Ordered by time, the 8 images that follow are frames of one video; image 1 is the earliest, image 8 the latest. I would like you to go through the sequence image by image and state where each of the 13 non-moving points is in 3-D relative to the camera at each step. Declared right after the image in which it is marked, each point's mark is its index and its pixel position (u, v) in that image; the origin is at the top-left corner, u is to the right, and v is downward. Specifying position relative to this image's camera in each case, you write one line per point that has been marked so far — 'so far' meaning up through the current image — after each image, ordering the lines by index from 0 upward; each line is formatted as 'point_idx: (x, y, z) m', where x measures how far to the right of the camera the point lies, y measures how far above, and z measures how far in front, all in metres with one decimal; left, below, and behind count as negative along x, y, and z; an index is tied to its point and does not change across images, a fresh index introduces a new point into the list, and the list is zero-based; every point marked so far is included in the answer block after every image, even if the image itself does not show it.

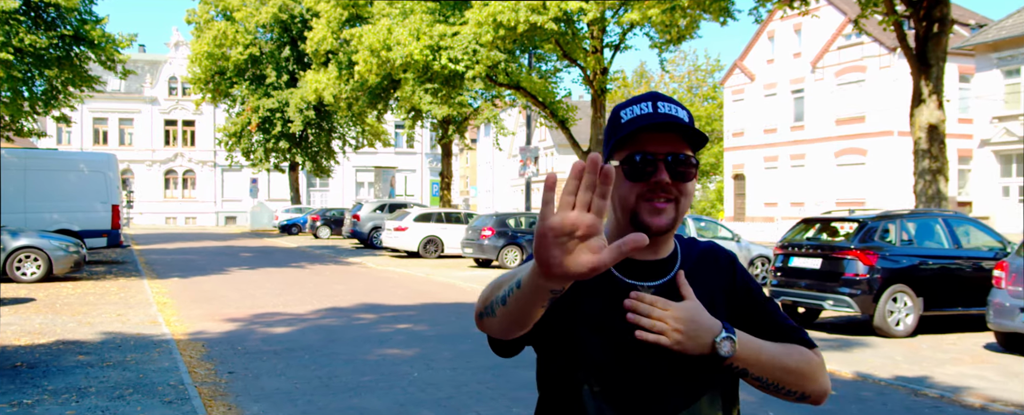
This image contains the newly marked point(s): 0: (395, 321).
0: (-1.6, -1.6, +9.4) m
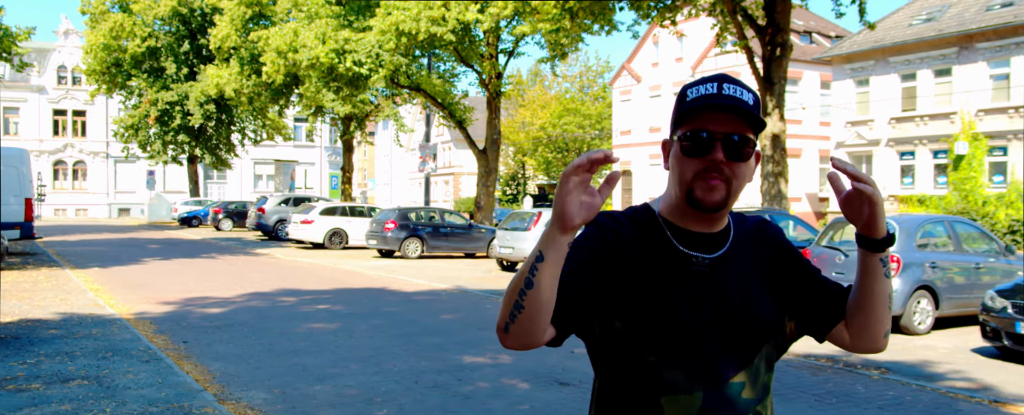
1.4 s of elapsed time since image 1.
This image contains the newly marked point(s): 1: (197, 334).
0: (-3.2, -1.5, +10.8) m
1: (-3.7, -1.5, +7.9) m
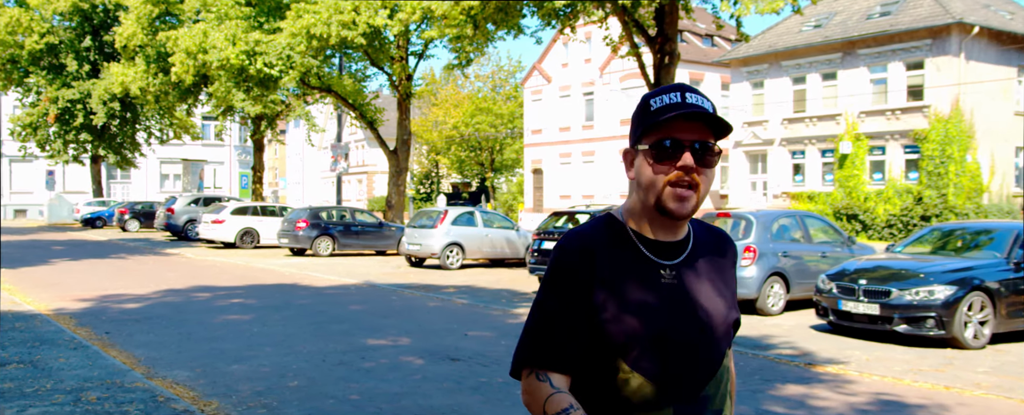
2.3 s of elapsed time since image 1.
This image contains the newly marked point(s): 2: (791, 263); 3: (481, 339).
0: (-4.9, -1.6, +11.5) m
1: (-5.1, -1.5, +8.6) m
2: (+5.5, -1.1, +13.3) m
3: (-0.4, -1.8, +9.3) m
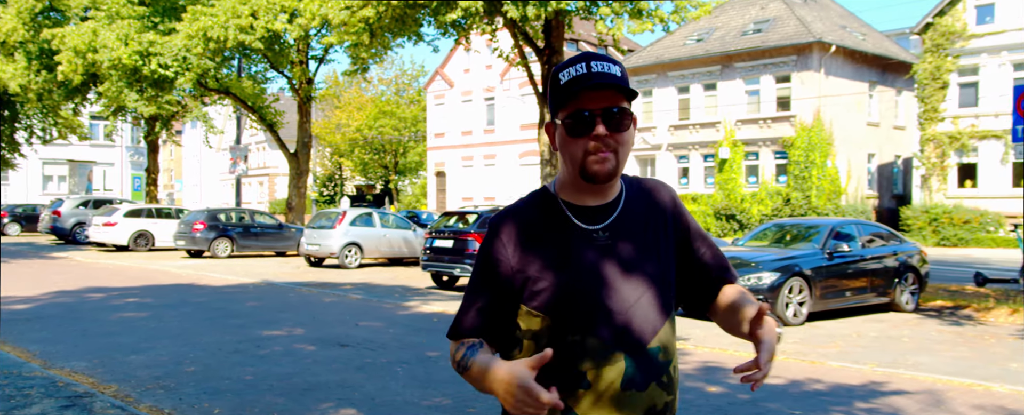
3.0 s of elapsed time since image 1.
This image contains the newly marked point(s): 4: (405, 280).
0: (-6.9, -1.6, +11.9) m
1: (-6.7, -1.6, +8.9) m
2: (+3.2, -1.1, +15.1) m
3: (-2.2, -1.9, +10.3) m
4: (-2.6, -1.8, +16.0) m
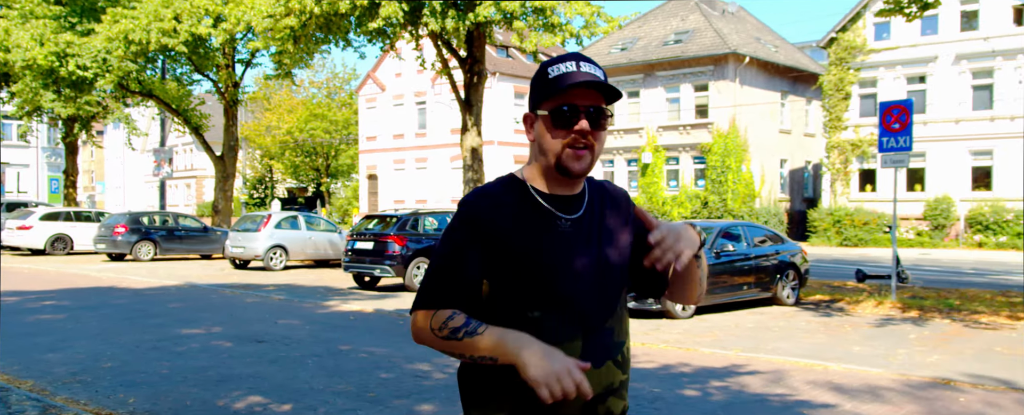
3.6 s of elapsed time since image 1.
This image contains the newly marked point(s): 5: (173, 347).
0: (-8.5, -1.7, +12.0) m
1: (-8.0, -1.6, +9.1) m
2: (+1.3, -1.2, +16.1) m
3: (-3.6, -1.9, +10.8) m
4: (-4.6, -1.8, +16.5) m
5: (-4.6, -1.9, +9.1) m
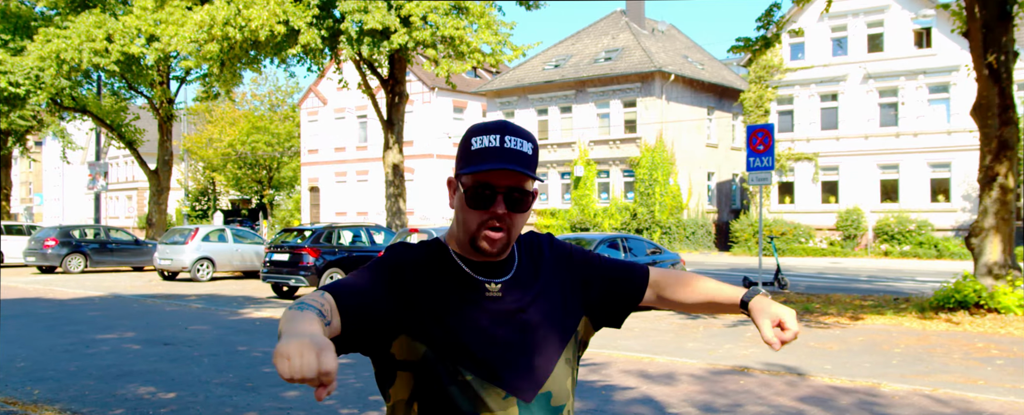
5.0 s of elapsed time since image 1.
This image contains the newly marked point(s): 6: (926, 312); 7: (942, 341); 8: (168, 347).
0: (-10.6, -2.0, +12.8) m
1: (-9.9, -1.9, +9.9) m
2: (-1.1, -1.6, +17.5) m
3: (-5.6, -2.2, +11.9) m
4: (-6.9, -2.2, +17.5) m
5: (-6.5, -2.2, +10.1) m
6: (+9.0, -2.3, +14.4) m
7: (+7.5, -2.3, +11.6) m
8: (-5.5, -2.2, +10.5) m
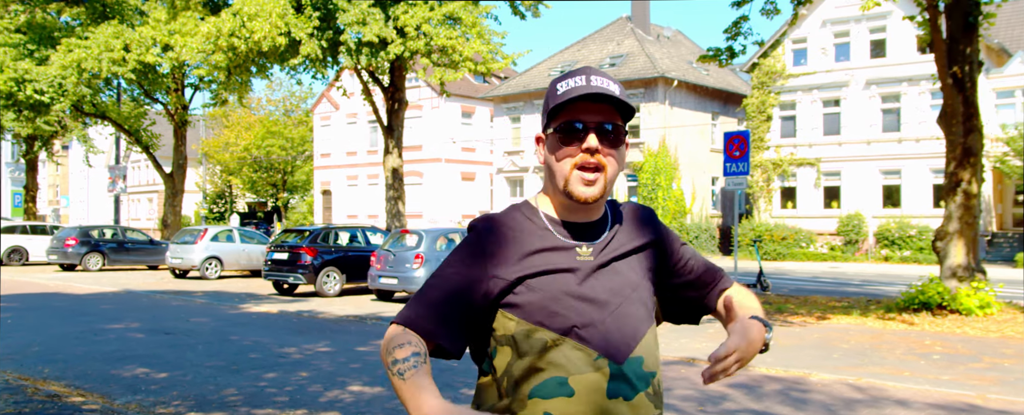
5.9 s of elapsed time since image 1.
0: (-11.0, -2.0, +13.9) m
1: (-10.4, -1.9, +11.0) m
2: (-1.4, -1.6, +18.4) m
3: (-6.1, -2.2, +12.9) m
4: (-7.2, -2.3, +18.6) m
5: (-7.0, -2.2, +11.2) m
6: (+8.6, -2.4, +15.1) m
7: (+7.0, -2.4, +12.2) m
8: (-6.0, -2.2, +11.6) m
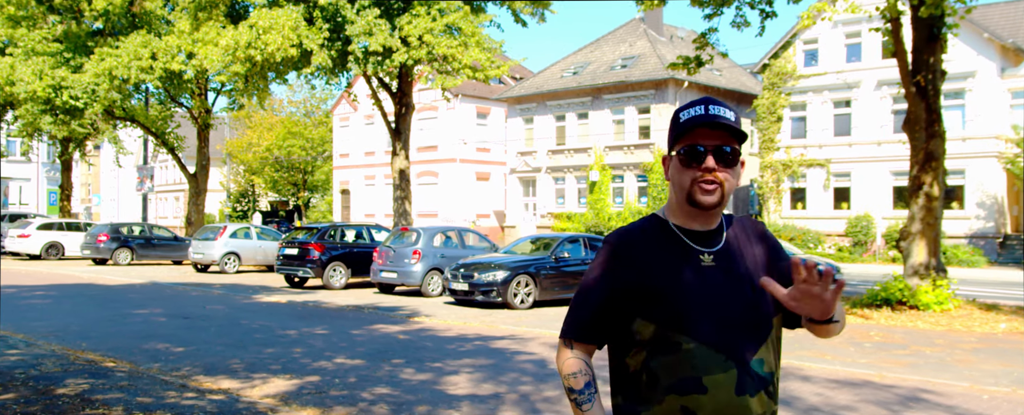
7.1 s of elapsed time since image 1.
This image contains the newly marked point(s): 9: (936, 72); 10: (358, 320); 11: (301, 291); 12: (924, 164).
0: (-11.3, -1.9, +15.5) m
1: (-10.8, -1.8, +12.6) m
2: (-1.6, -1.6, +19.6) m
3: (-6.5, -2.2, +14.4) m
4: (-7.4, -2.2, +20.0) m
5: (-7.4, -2.1, +12.6) m
6: (+8.3, -2.4, +16.0) m
7: (+6.7, -2.4, +13.2) m
8: (-6.4, -2.2, +13.0) m
9: (+10.0, +3.2, +15.7) m
10: (-3.1, -2.2, +13.2) m
11: (-5.7, -2.2, +17.8) m
12: (+9.7, +1.0, +15.7) m
